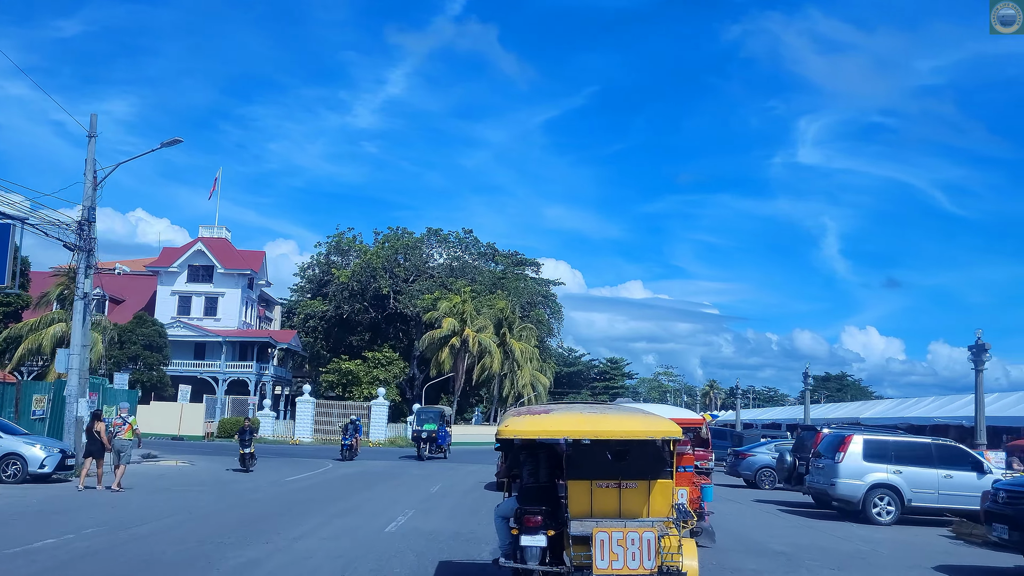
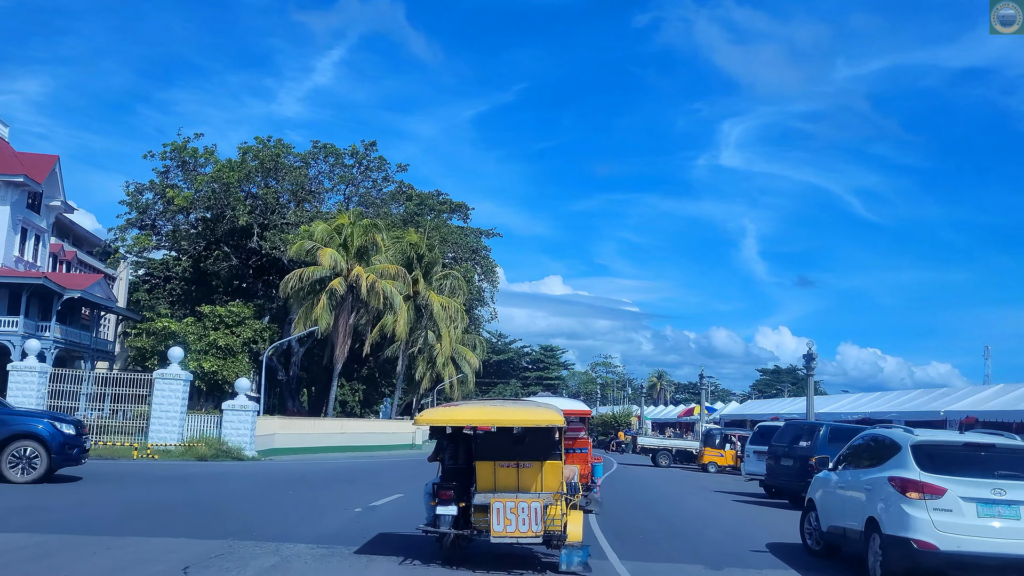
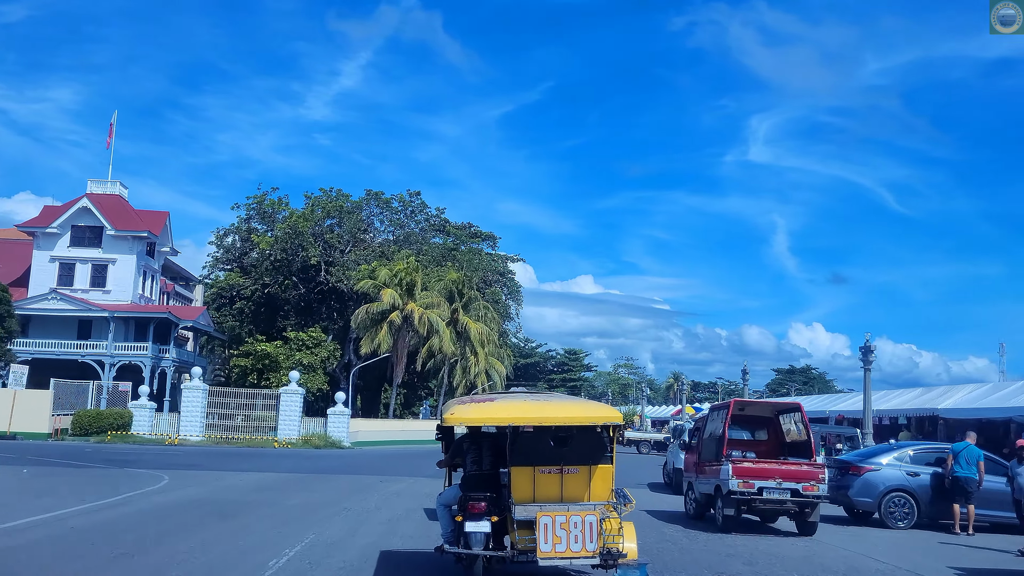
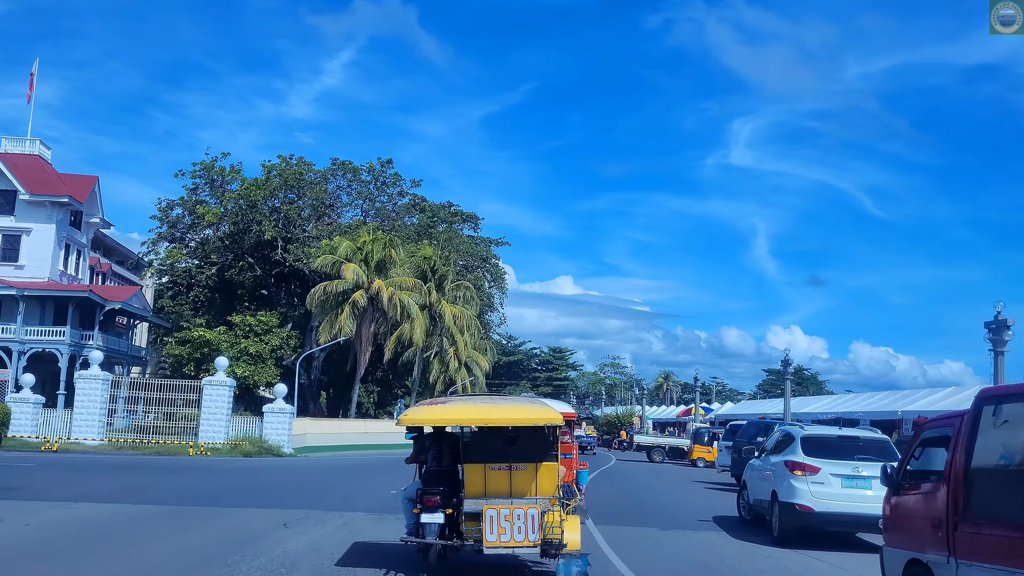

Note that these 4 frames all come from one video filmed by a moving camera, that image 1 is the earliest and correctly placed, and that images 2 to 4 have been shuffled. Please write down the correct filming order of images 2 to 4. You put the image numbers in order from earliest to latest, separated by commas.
3, 4, 2
